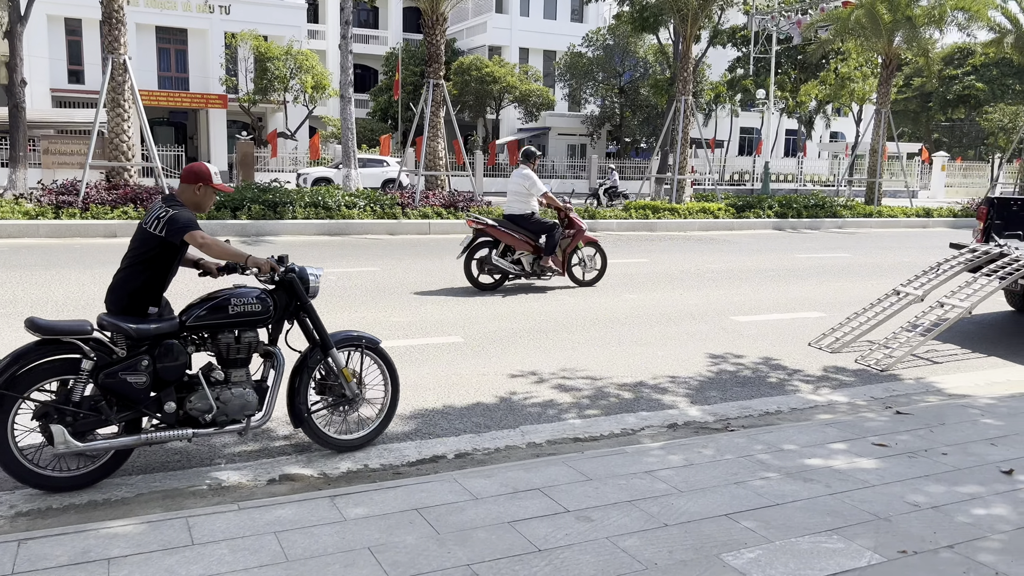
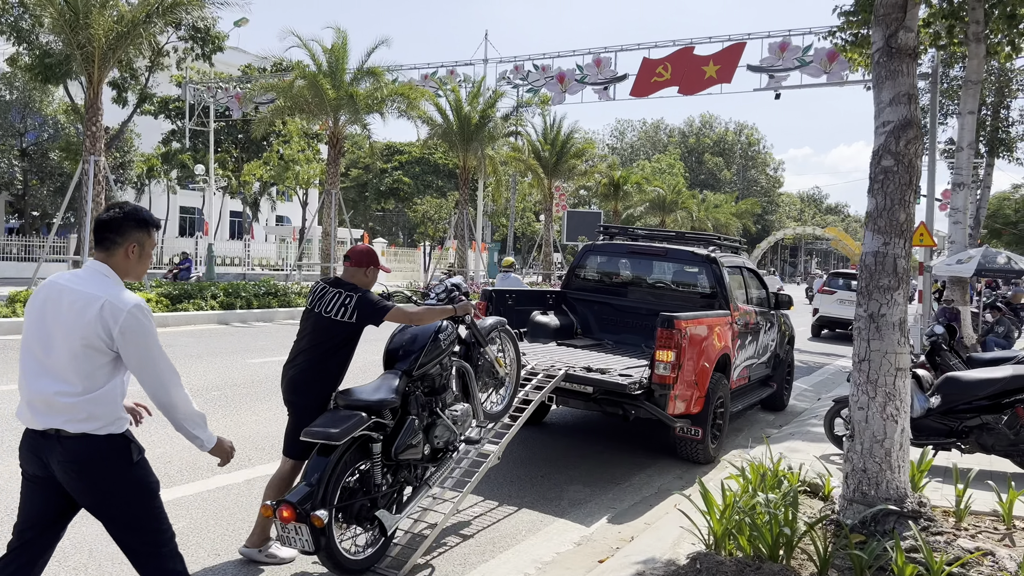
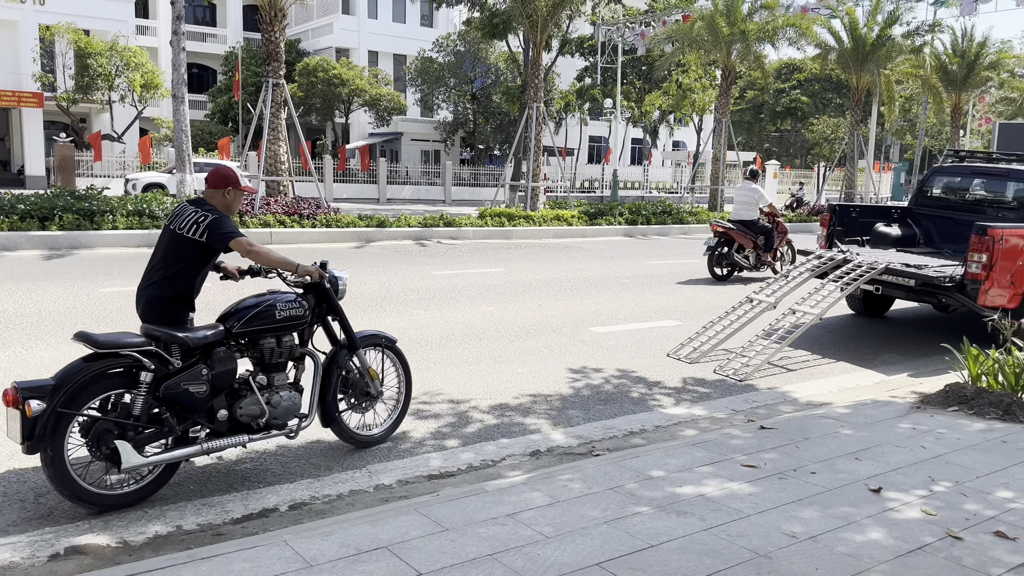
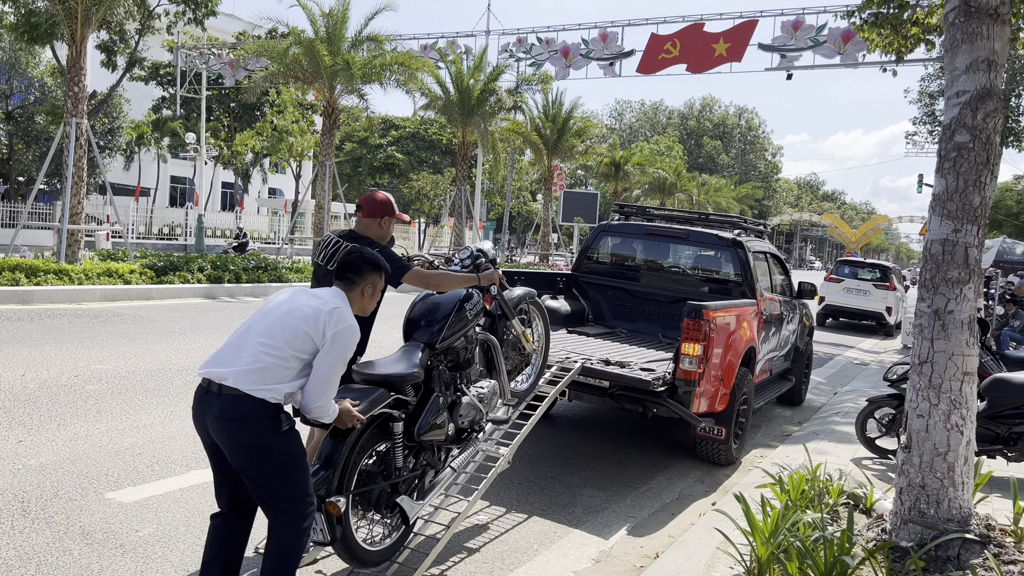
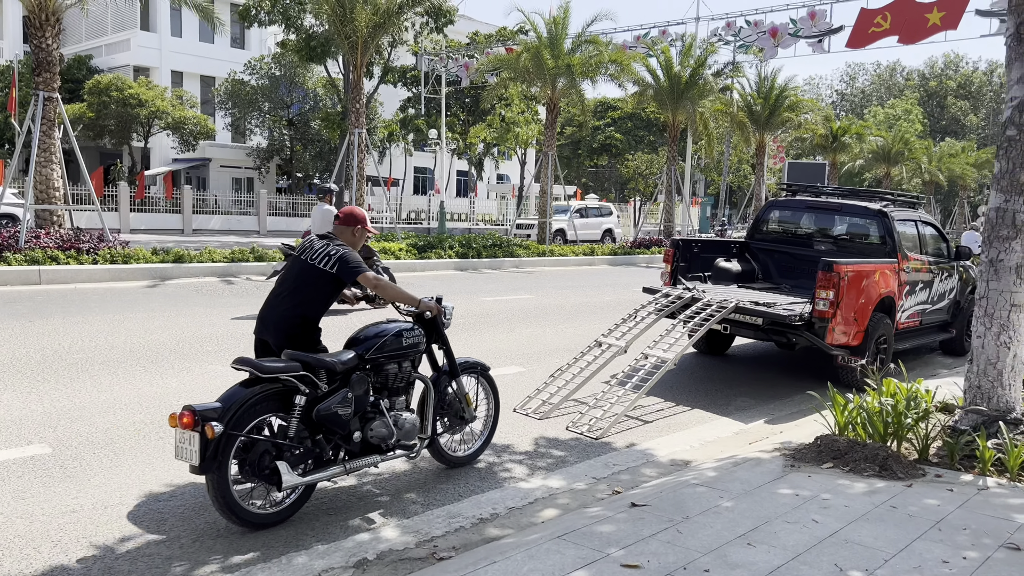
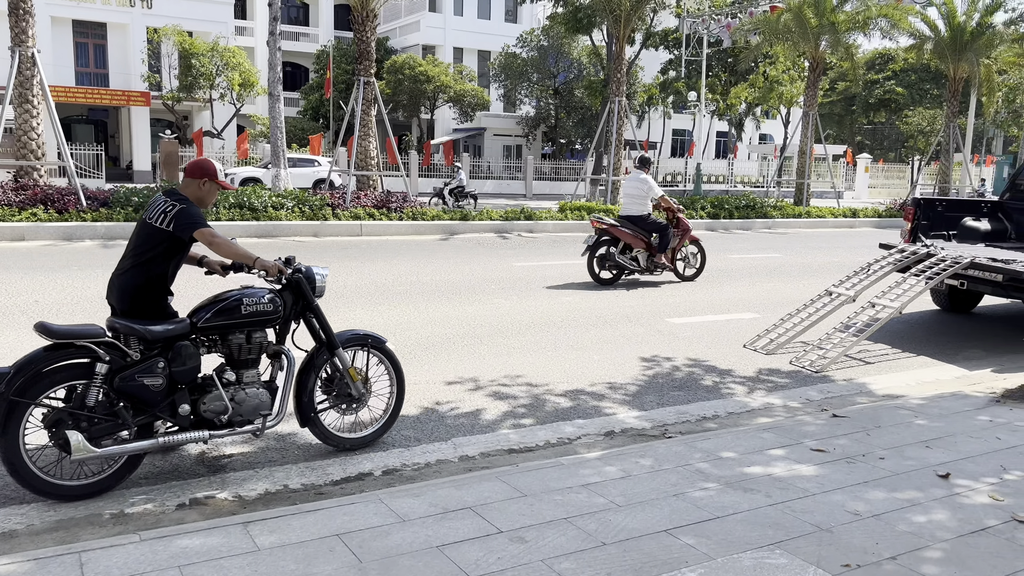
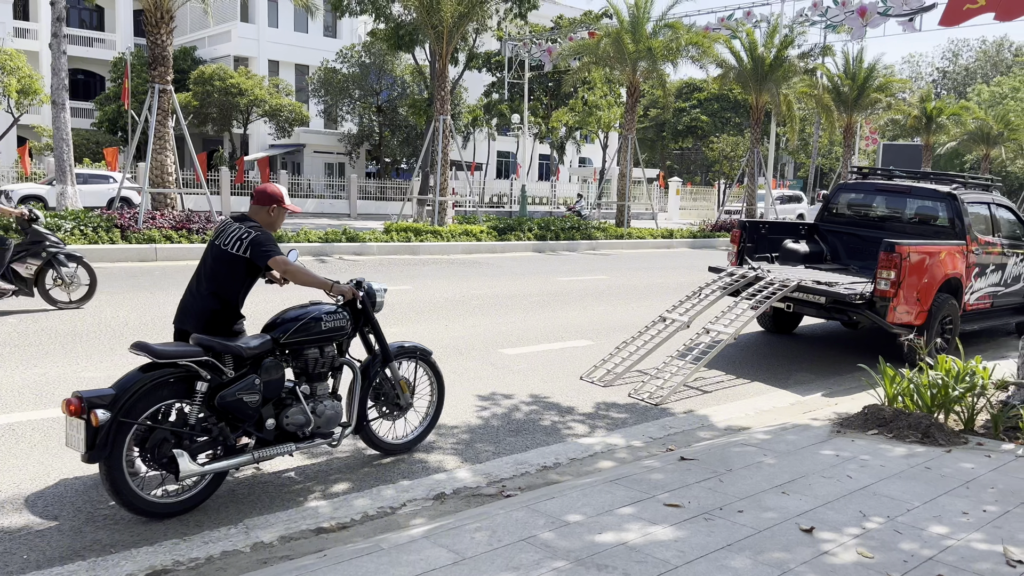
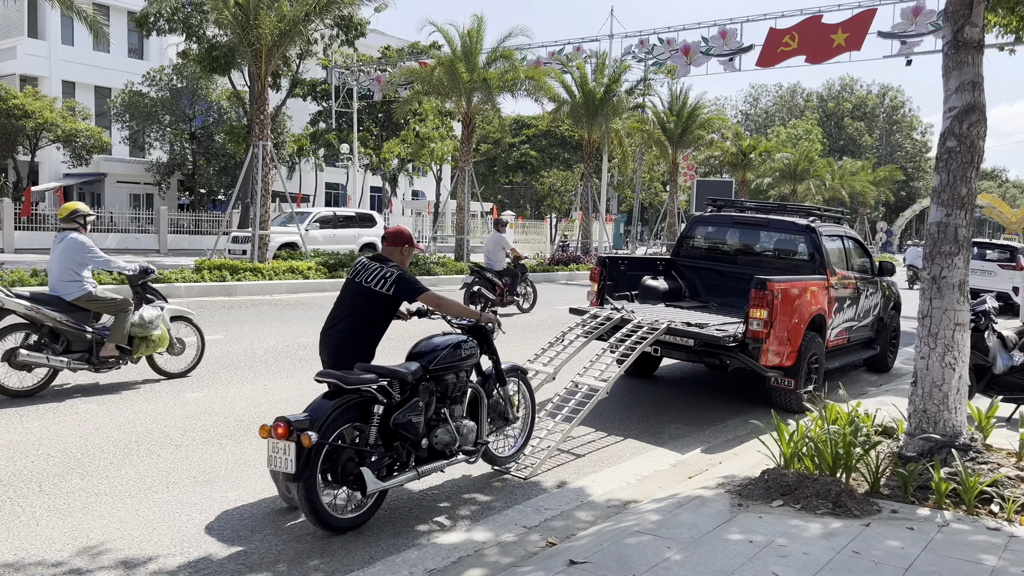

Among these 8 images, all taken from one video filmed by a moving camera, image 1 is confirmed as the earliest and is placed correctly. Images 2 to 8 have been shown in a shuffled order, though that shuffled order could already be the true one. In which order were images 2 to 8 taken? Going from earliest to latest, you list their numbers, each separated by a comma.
6, 3, 7, 5, 8, 2, 4
